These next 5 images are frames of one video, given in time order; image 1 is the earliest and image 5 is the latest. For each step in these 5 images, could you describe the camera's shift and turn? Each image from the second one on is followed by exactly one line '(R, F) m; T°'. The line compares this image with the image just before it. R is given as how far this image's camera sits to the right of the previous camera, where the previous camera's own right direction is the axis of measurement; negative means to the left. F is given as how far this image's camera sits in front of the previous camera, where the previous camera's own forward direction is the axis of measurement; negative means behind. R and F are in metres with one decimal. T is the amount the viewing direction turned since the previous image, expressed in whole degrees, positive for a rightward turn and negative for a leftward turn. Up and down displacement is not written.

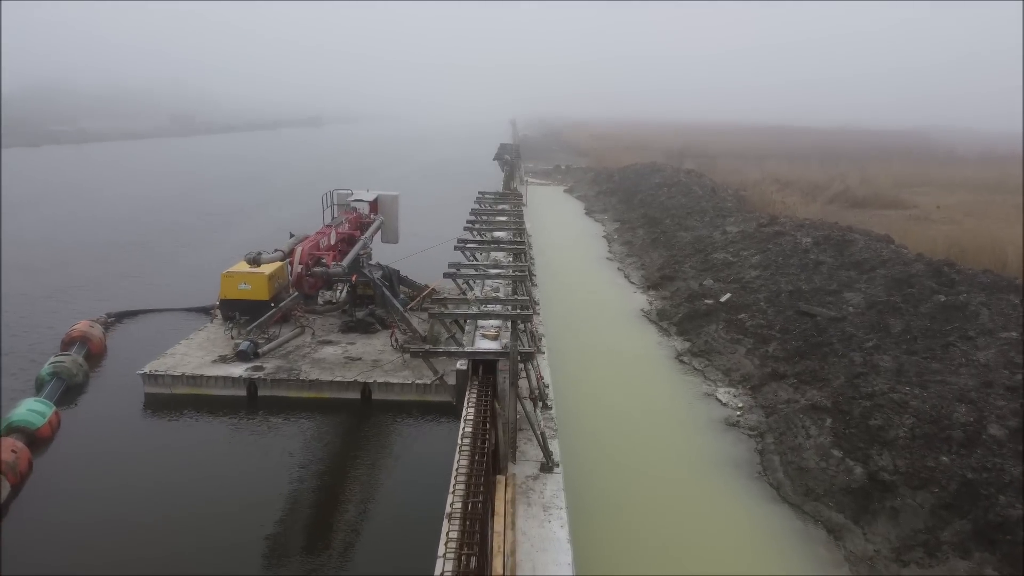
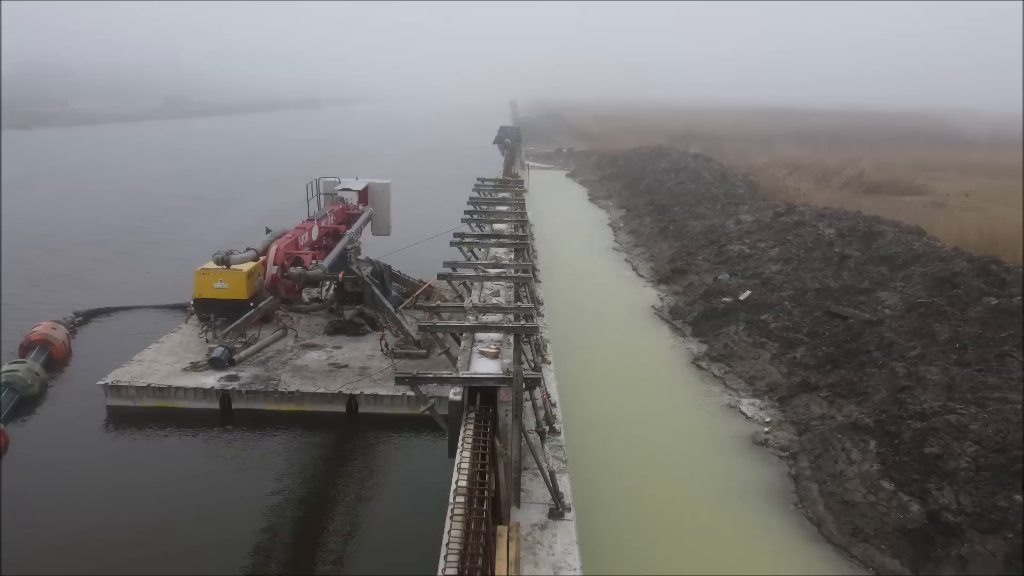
(0.0, +1.2) m; 0°
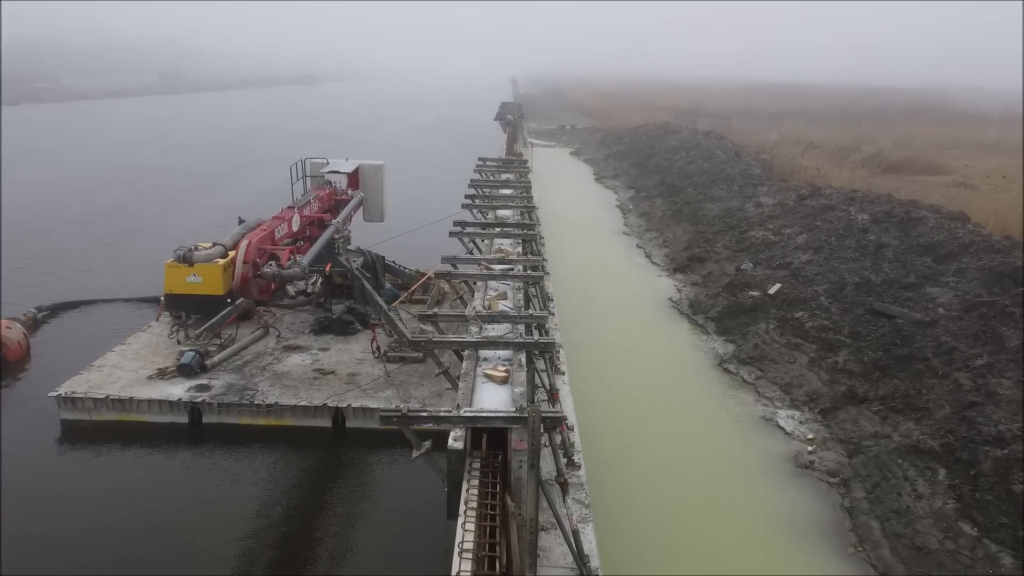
(-0.1, +1.3) m; 0°
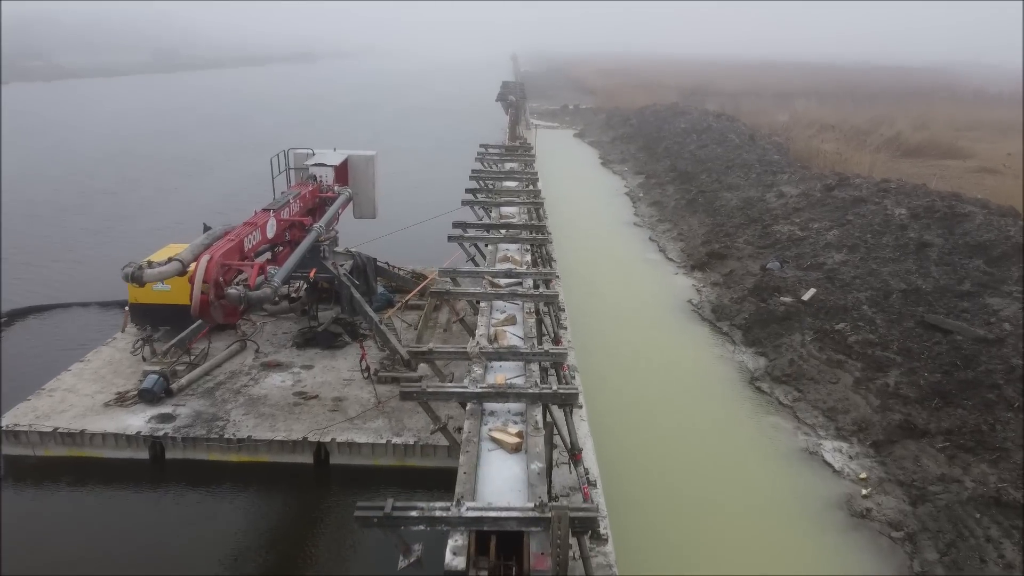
(-0.1, +1.2) m; 0°
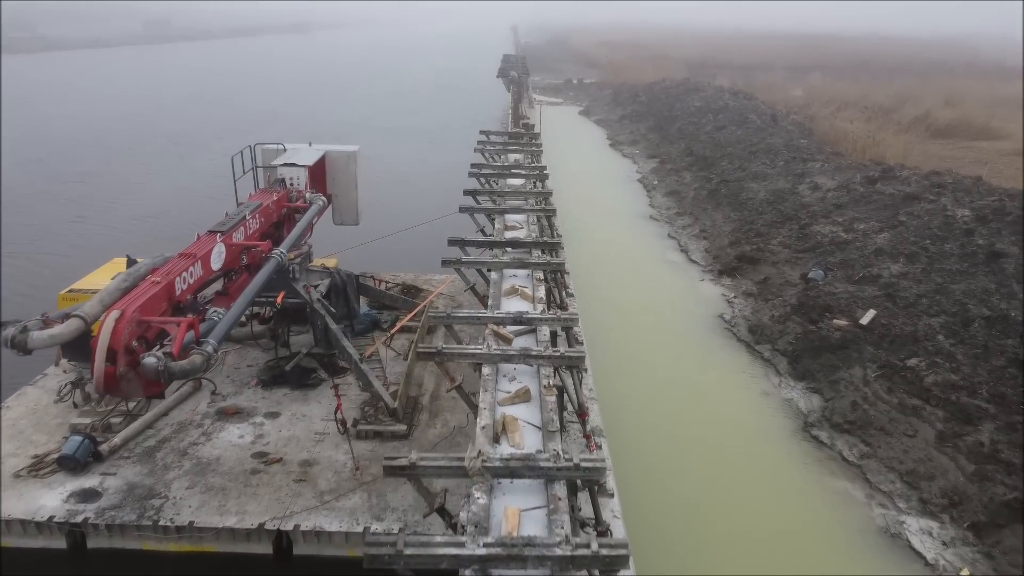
(-0.1, +1.7) m; 0°
